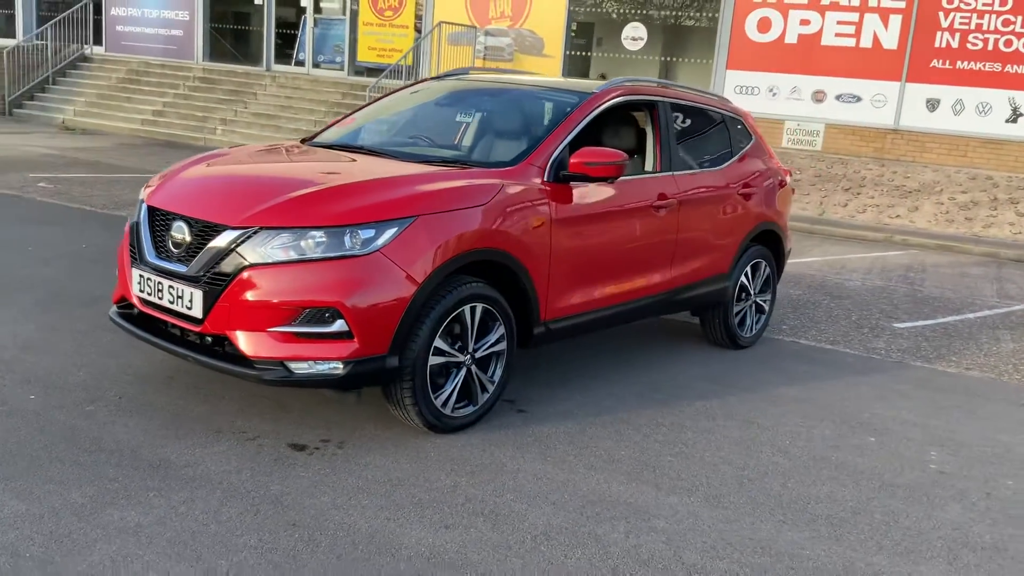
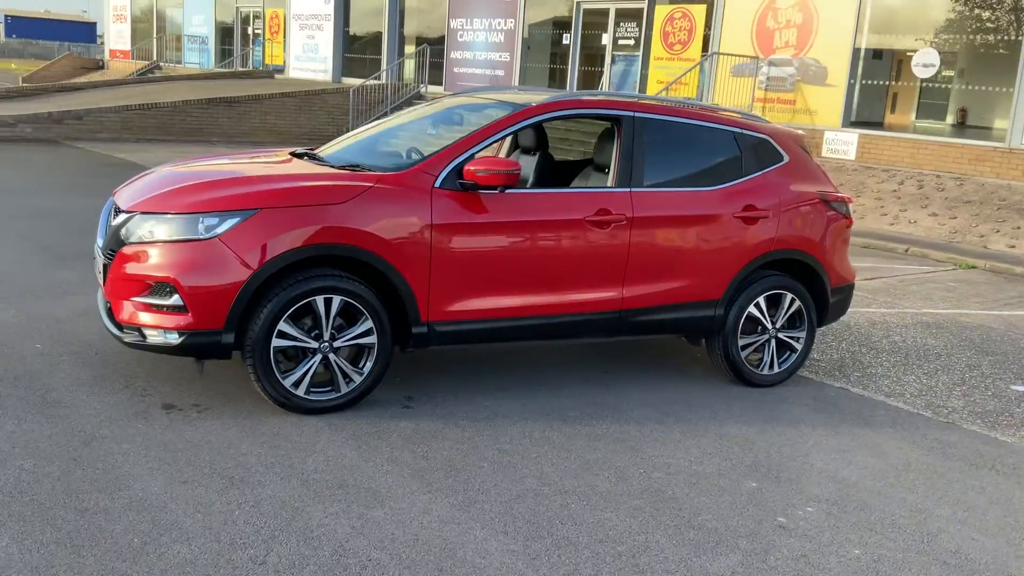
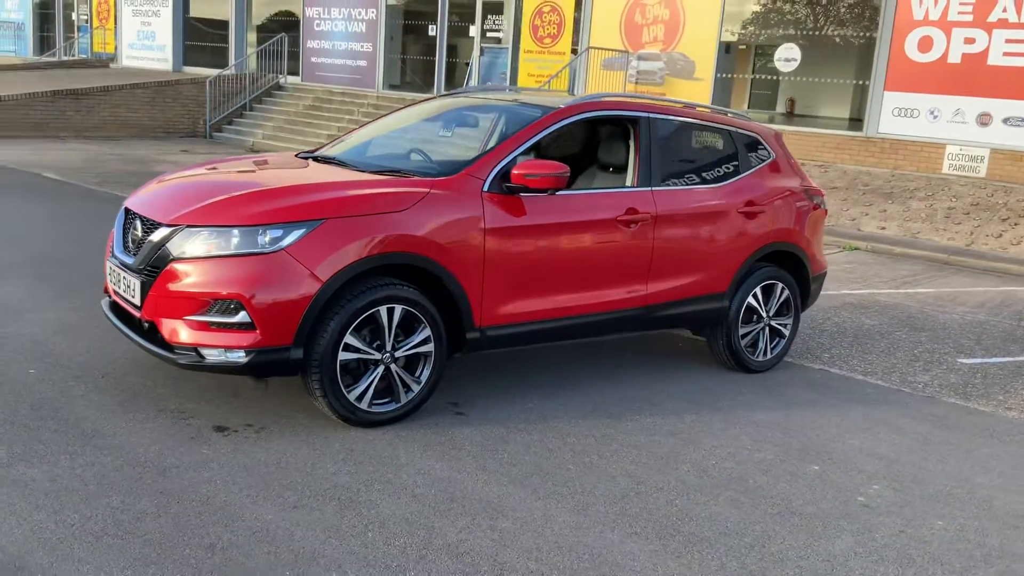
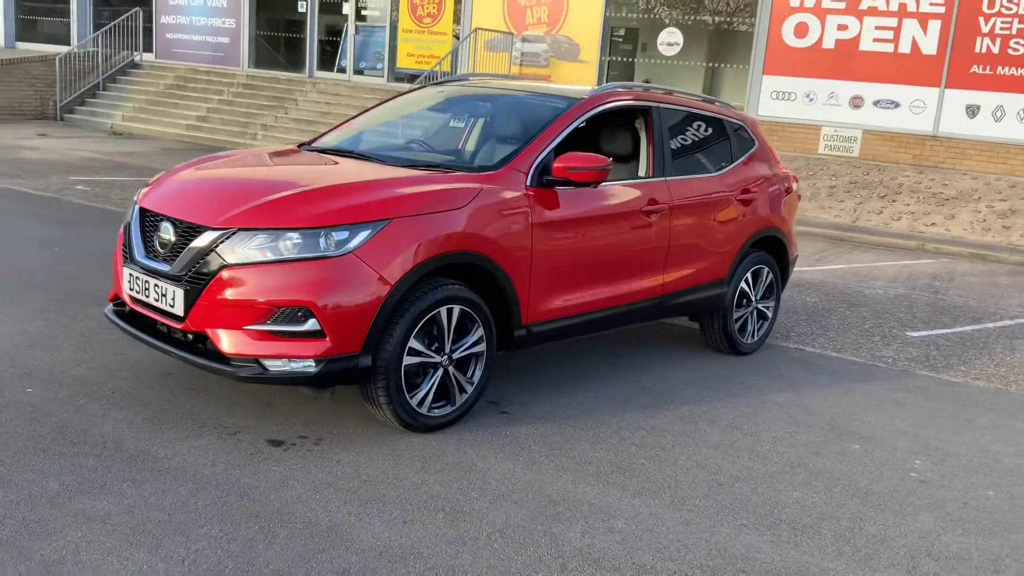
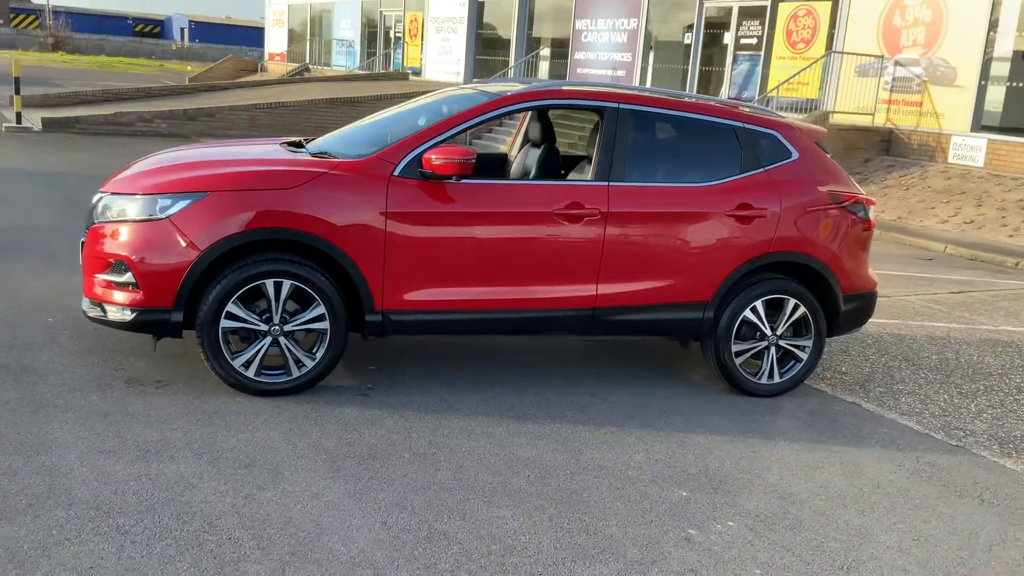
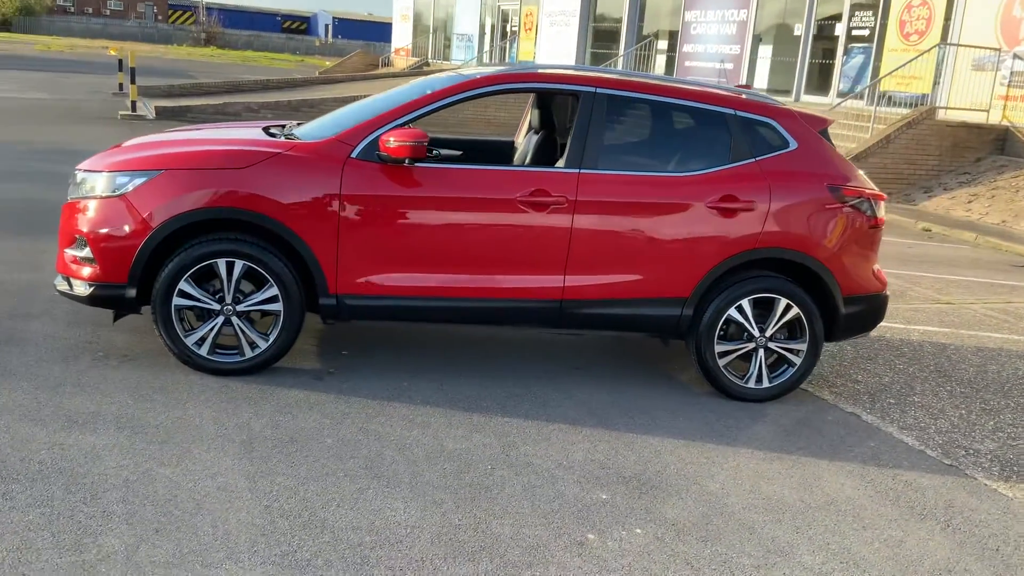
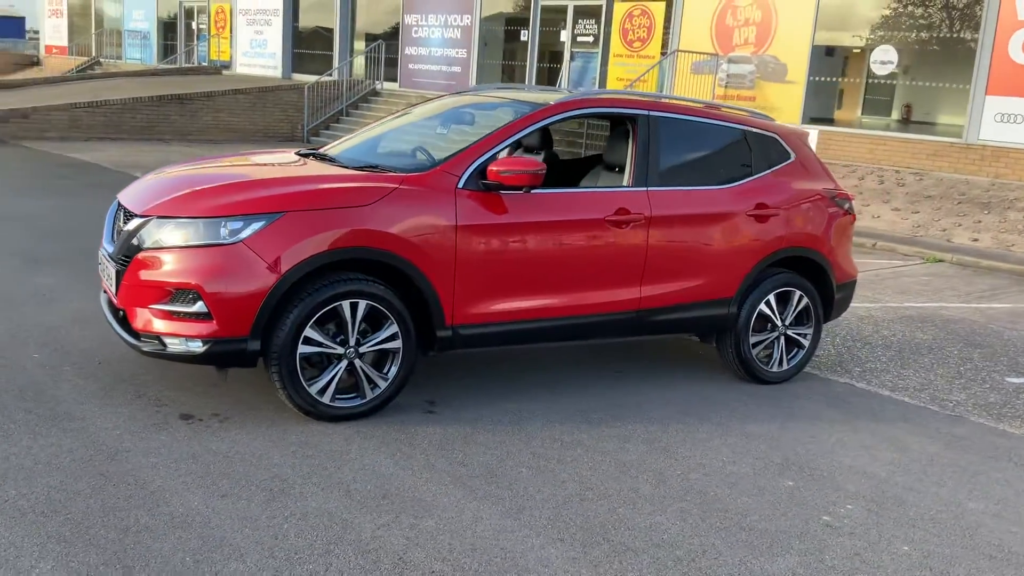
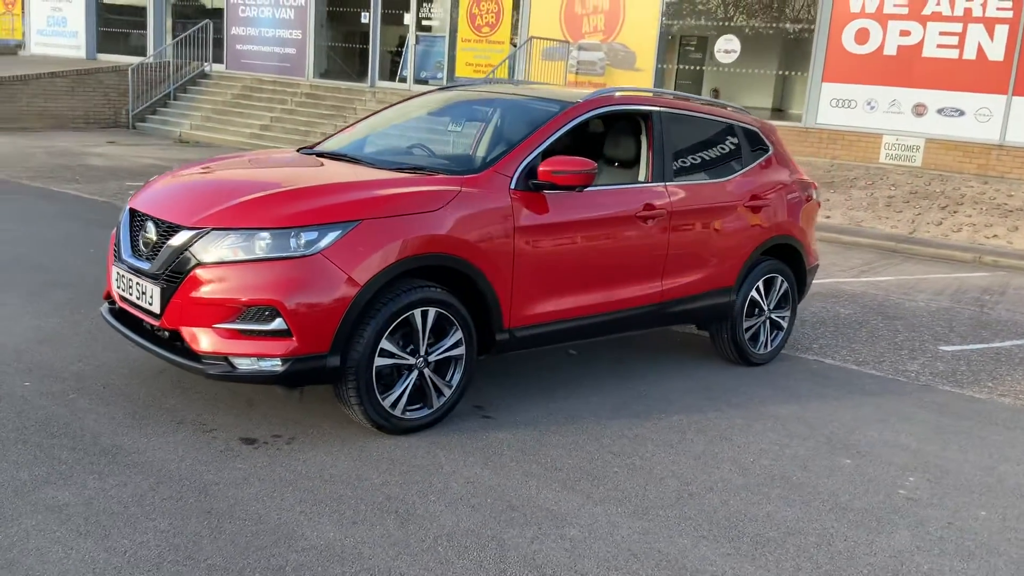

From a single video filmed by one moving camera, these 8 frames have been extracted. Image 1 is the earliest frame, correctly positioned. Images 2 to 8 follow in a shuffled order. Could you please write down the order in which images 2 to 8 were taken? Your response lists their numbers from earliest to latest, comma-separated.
4, 8, 3, 7, 2, 5, 6
